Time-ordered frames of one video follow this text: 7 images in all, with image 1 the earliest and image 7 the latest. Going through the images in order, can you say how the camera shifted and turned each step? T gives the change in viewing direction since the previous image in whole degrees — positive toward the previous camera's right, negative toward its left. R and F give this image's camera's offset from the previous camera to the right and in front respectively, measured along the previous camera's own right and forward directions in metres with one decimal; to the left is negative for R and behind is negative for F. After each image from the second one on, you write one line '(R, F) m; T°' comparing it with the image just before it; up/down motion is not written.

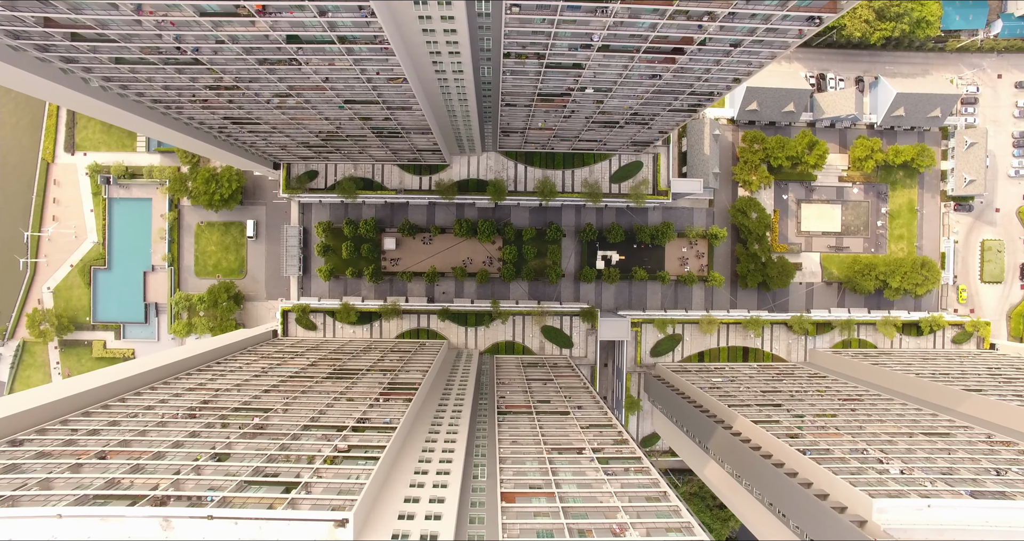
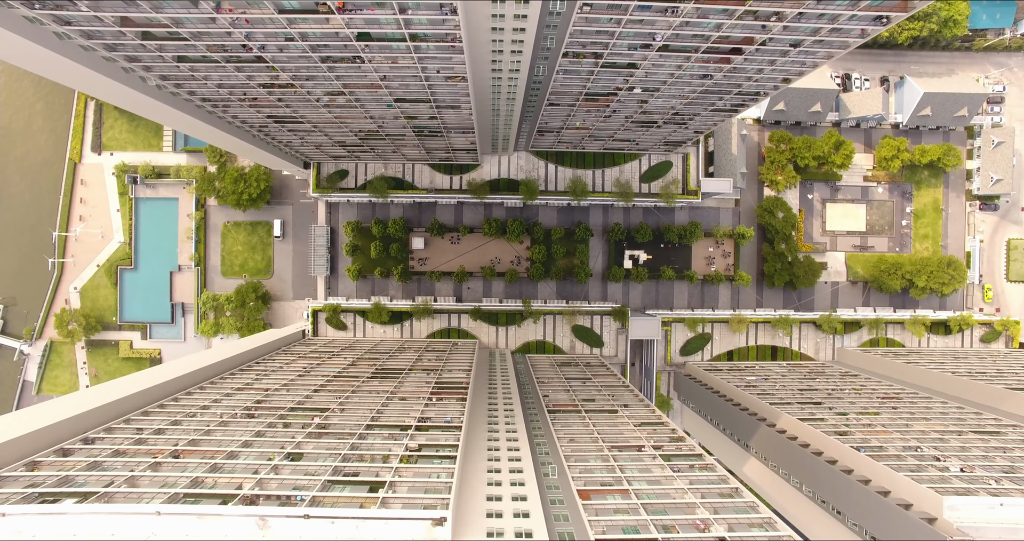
(-5.1, -0.1) m; 0°
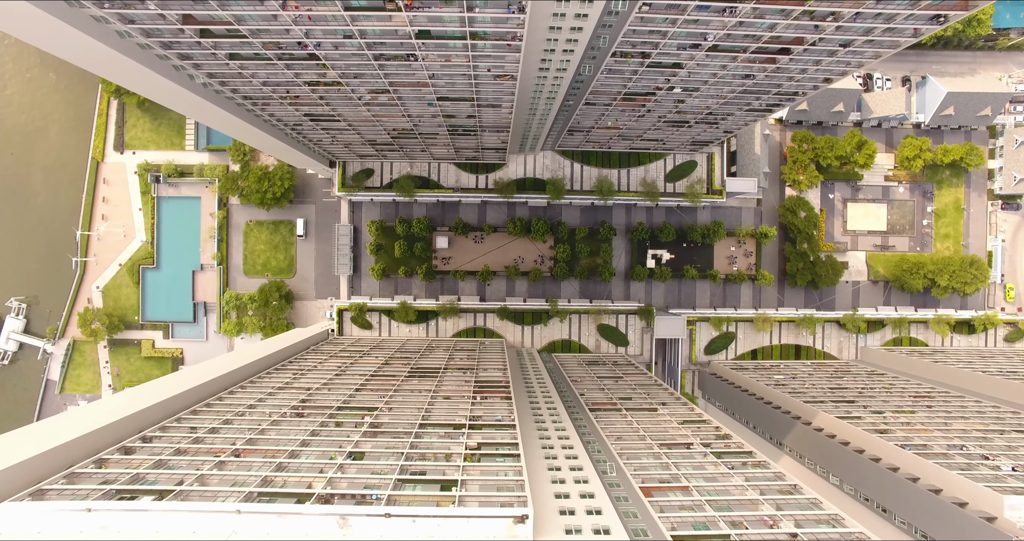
(-4.3, 0.0) m; 0°
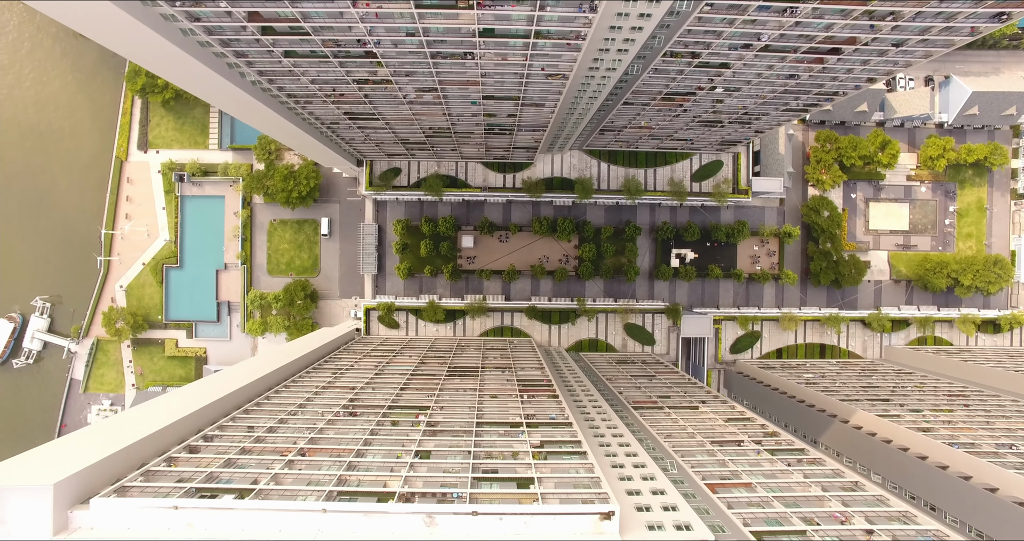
(-4.6, 0.0) m; 0°
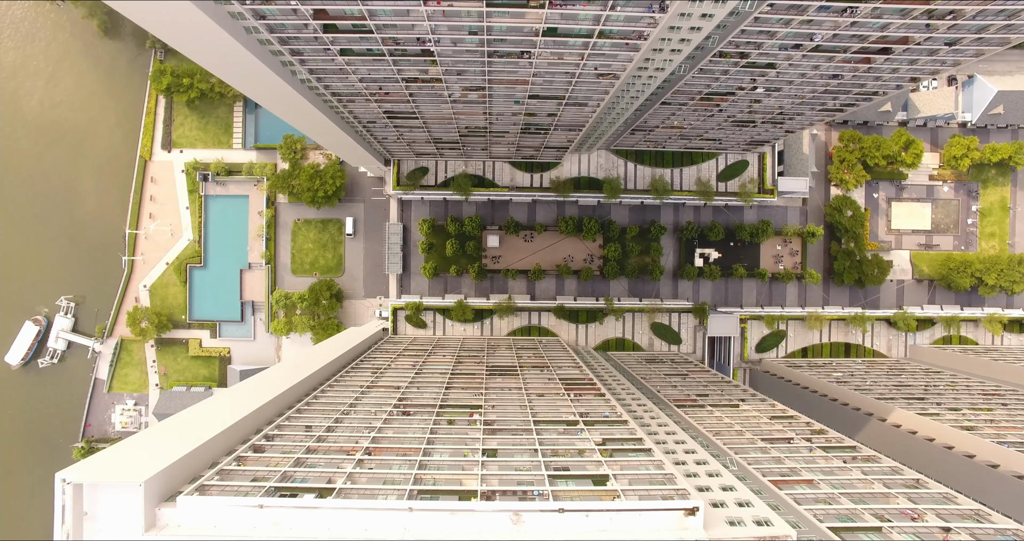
(-4.5, 0.0) m; 0°
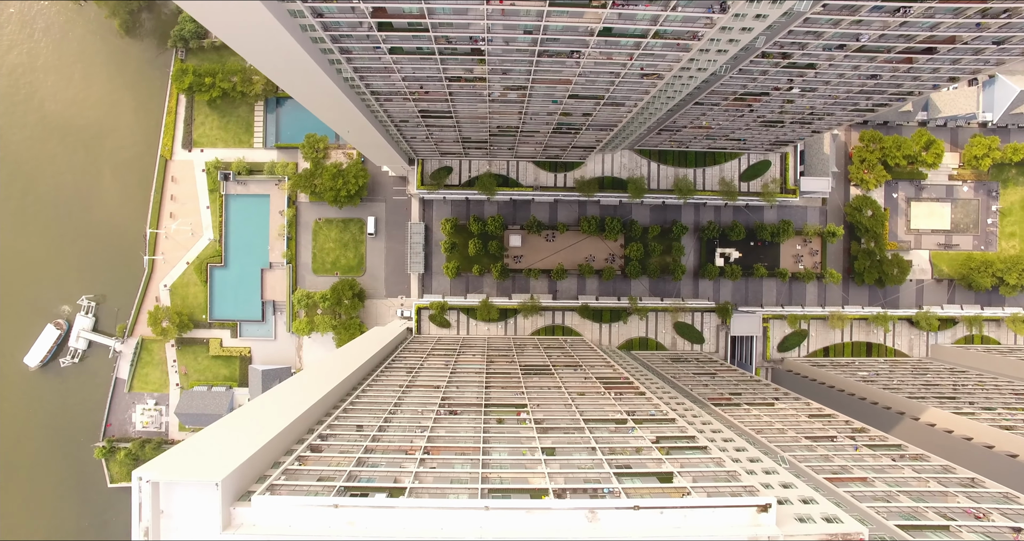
(-4.0, 0.0) m; 0°
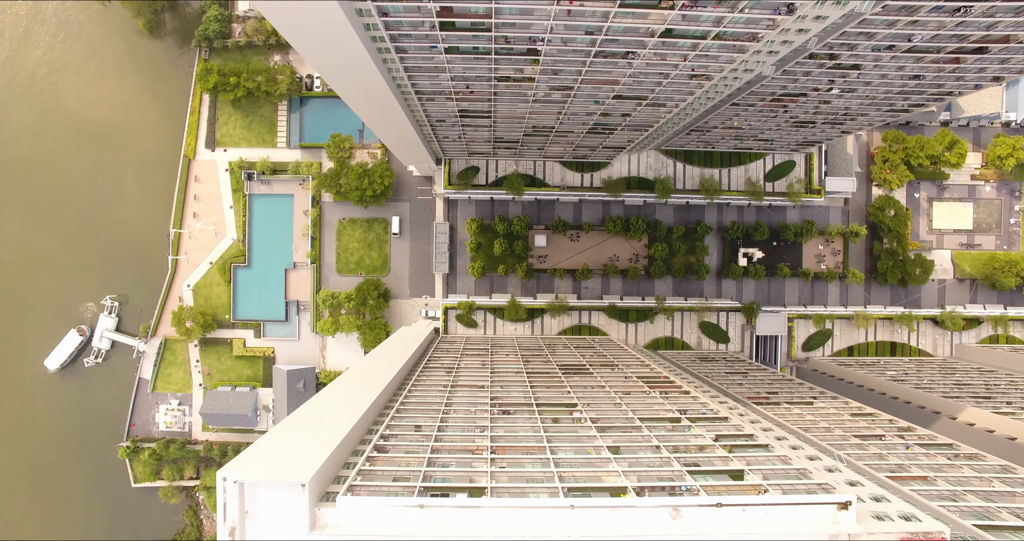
(-4.5, 0.0) m; 0°
